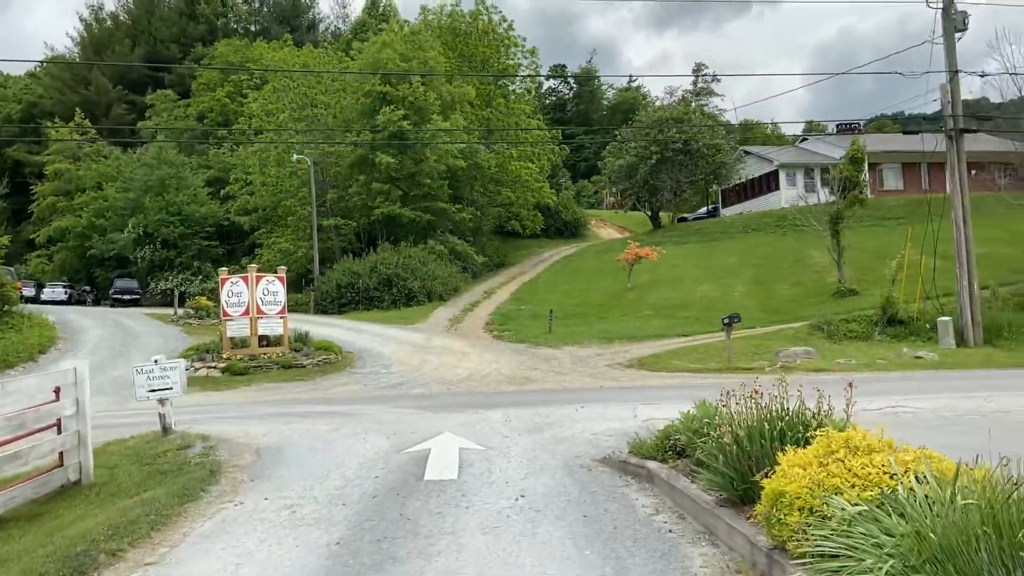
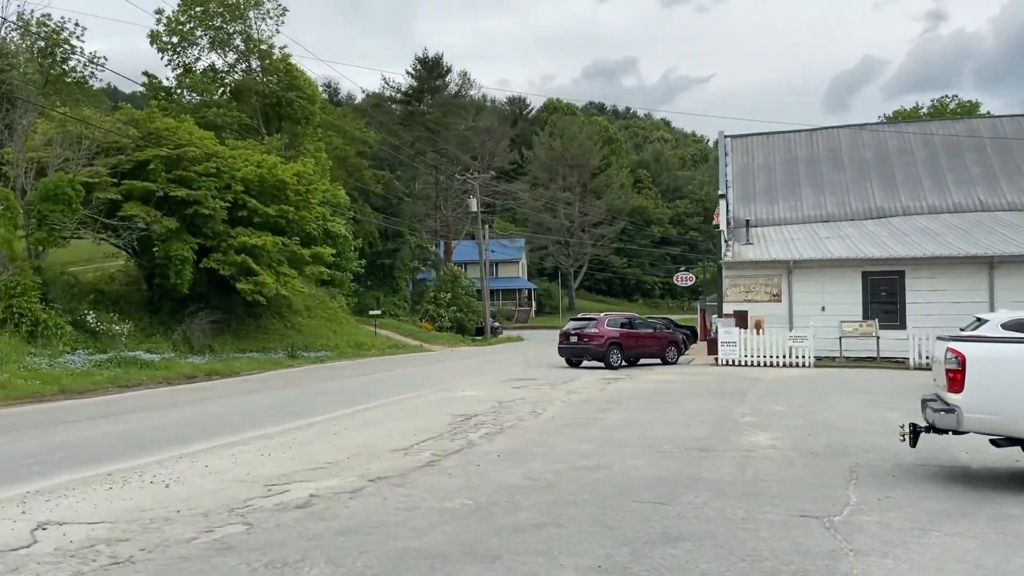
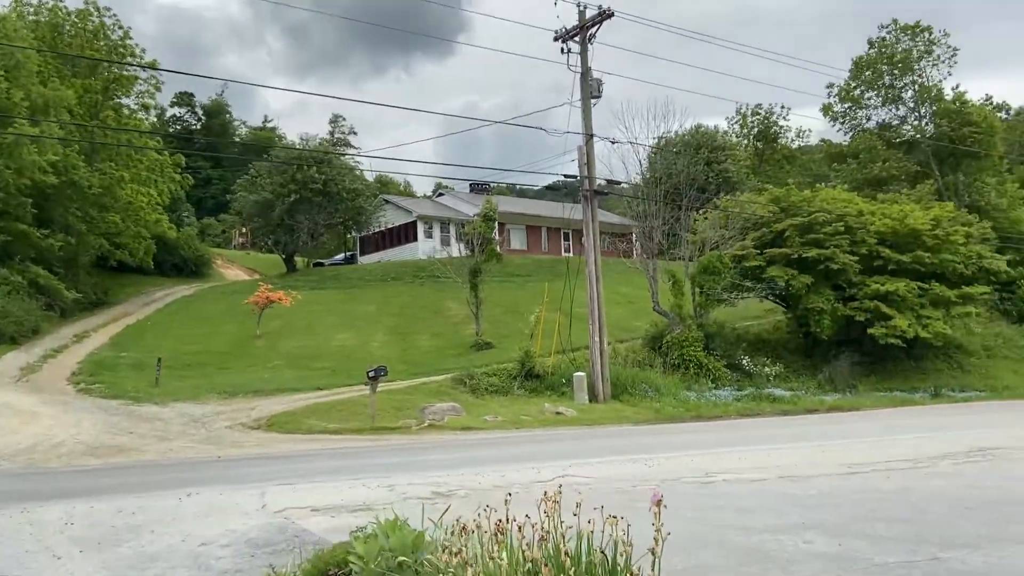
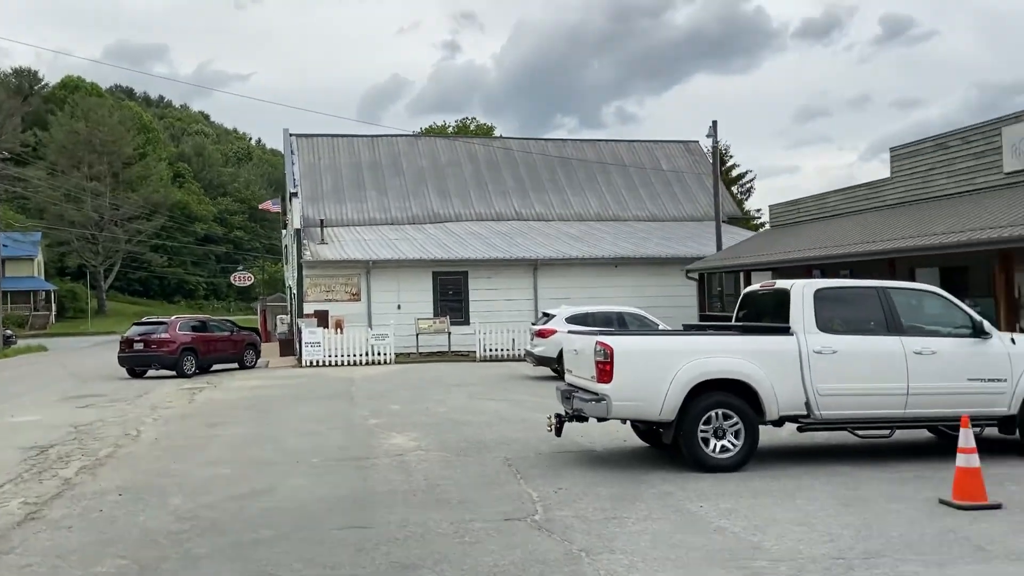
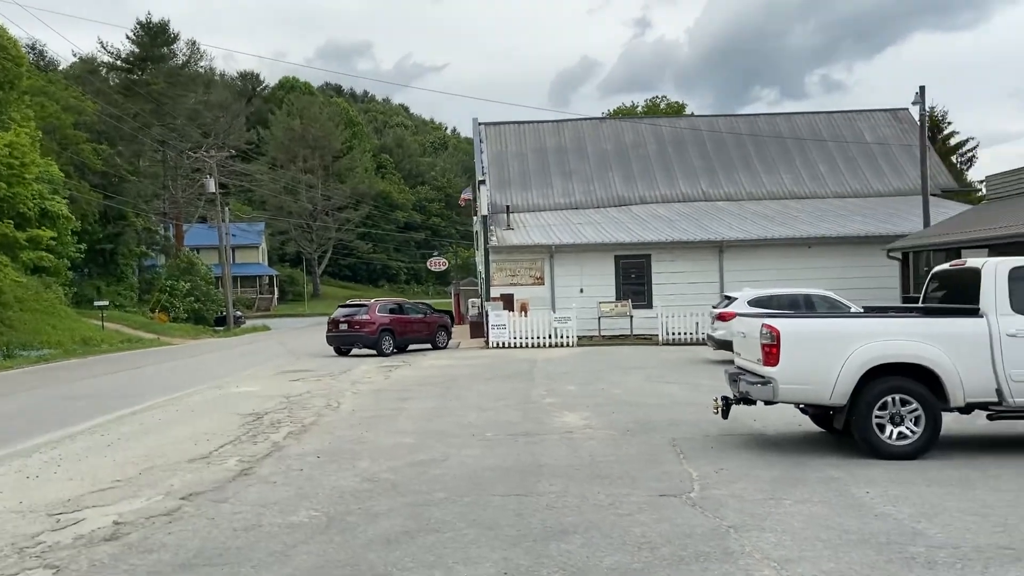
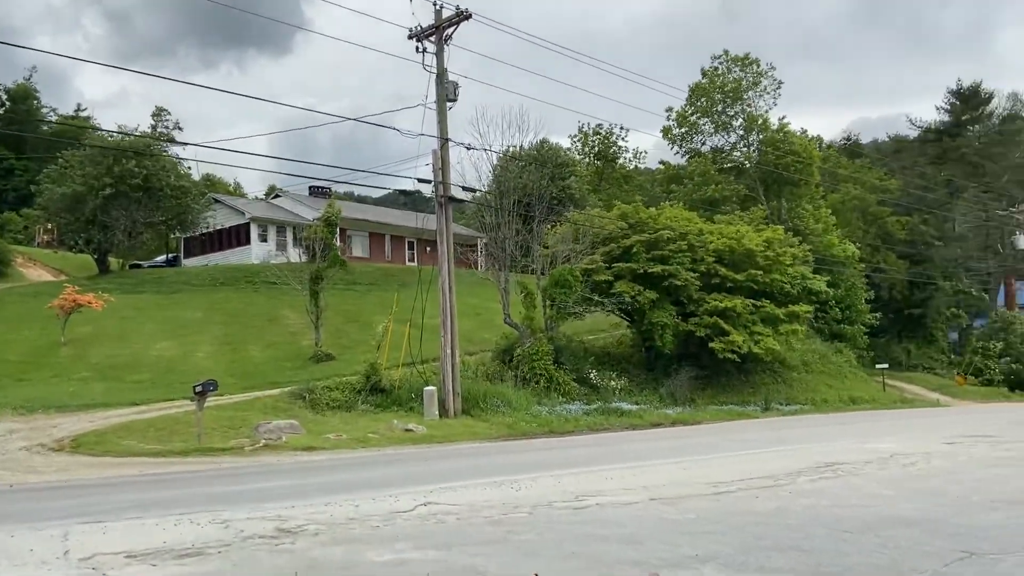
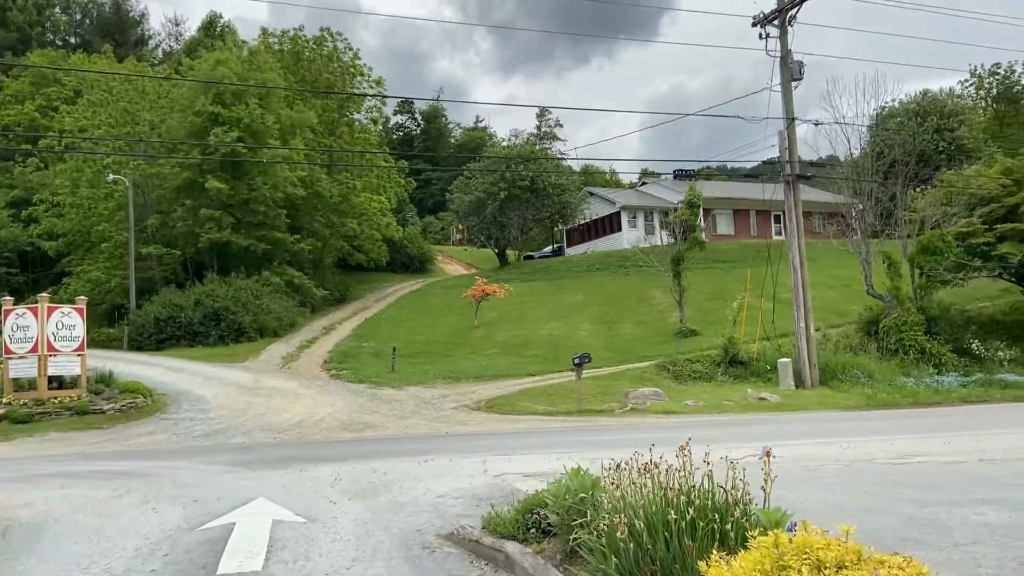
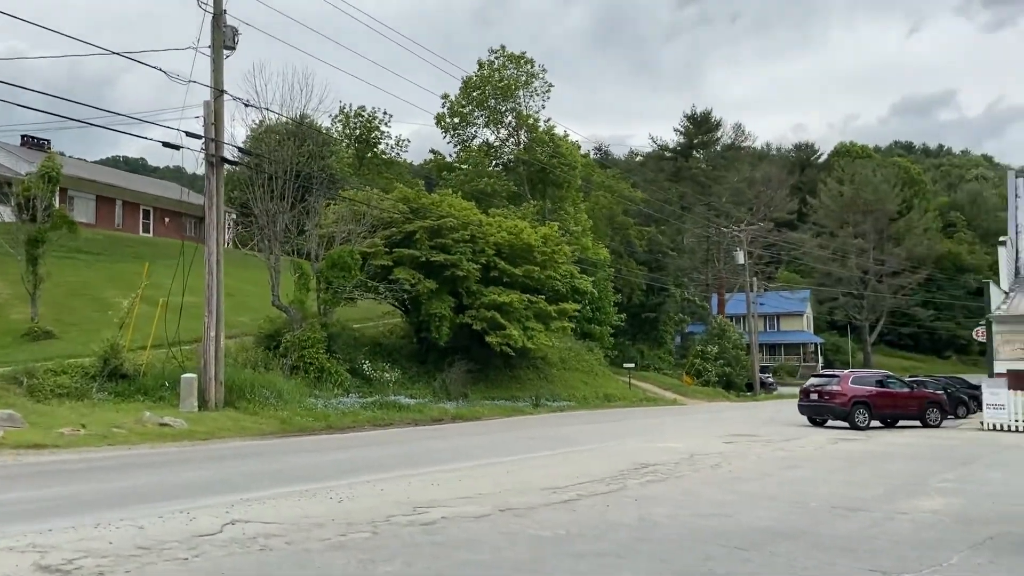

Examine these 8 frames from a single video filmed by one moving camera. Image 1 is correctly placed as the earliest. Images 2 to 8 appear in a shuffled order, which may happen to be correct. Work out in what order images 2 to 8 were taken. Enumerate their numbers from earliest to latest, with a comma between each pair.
7, 3, 6, 8, 2, 5, 4
